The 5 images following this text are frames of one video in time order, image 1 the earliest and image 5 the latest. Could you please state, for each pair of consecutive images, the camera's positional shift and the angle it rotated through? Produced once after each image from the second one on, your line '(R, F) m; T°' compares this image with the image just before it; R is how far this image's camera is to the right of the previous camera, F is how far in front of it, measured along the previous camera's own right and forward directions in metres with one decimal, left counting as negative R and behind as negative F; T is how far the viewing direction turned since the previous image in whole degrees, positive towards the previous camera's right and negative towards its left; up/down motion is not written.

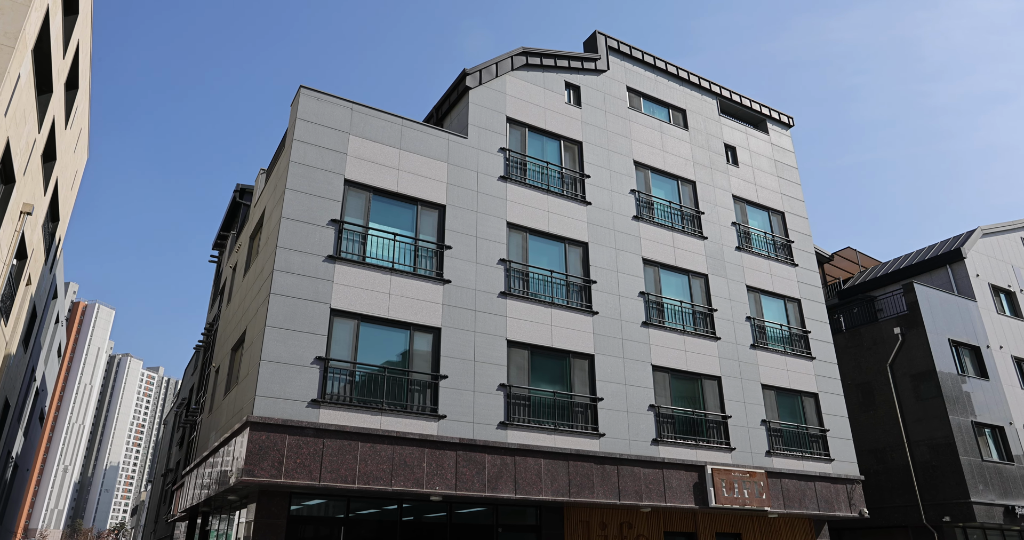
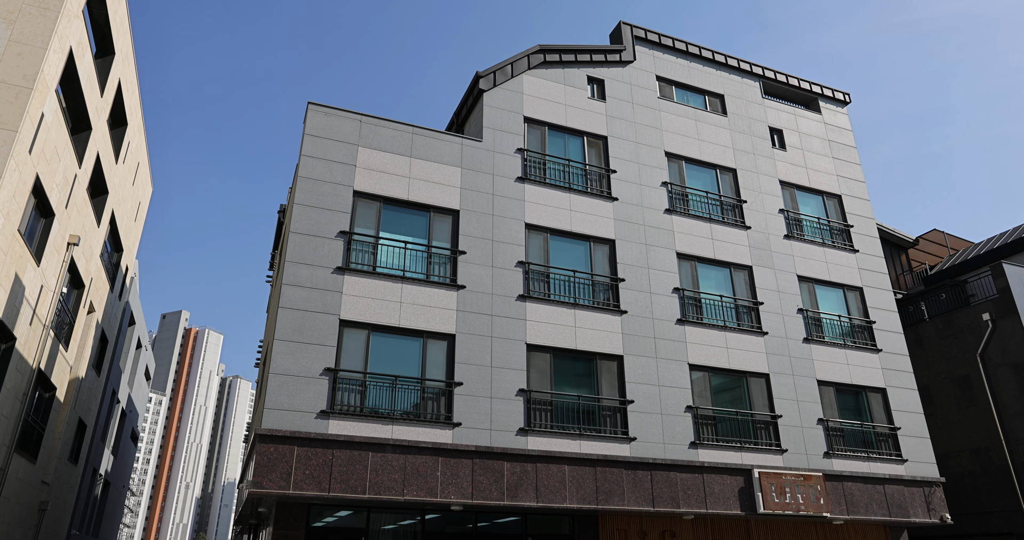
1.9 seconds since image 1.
(+1.8, +0.6) m; -7°
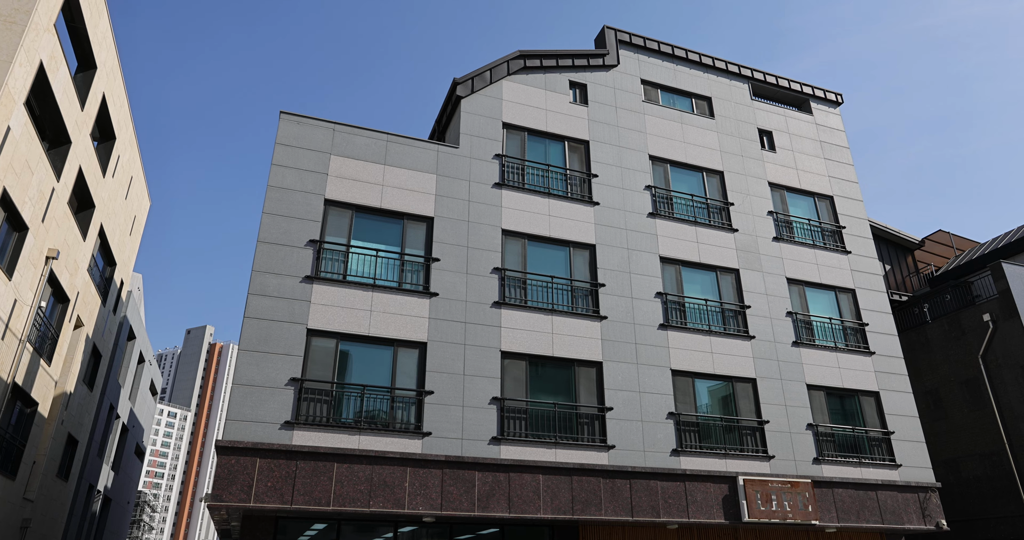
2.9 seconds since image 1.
(+1.1, +0.2) m; -1°
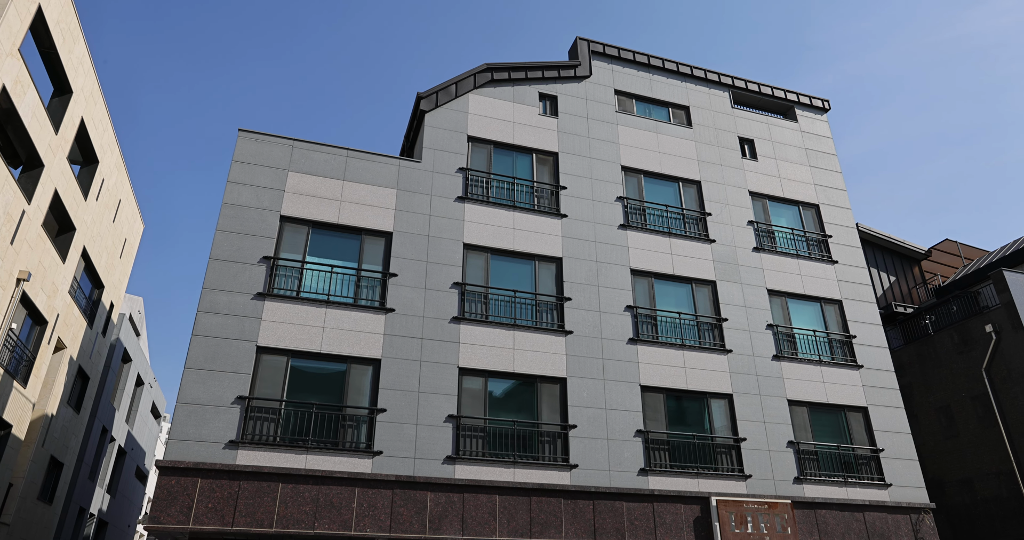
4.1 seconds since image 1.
(+1.6, +0.4) m; -2°
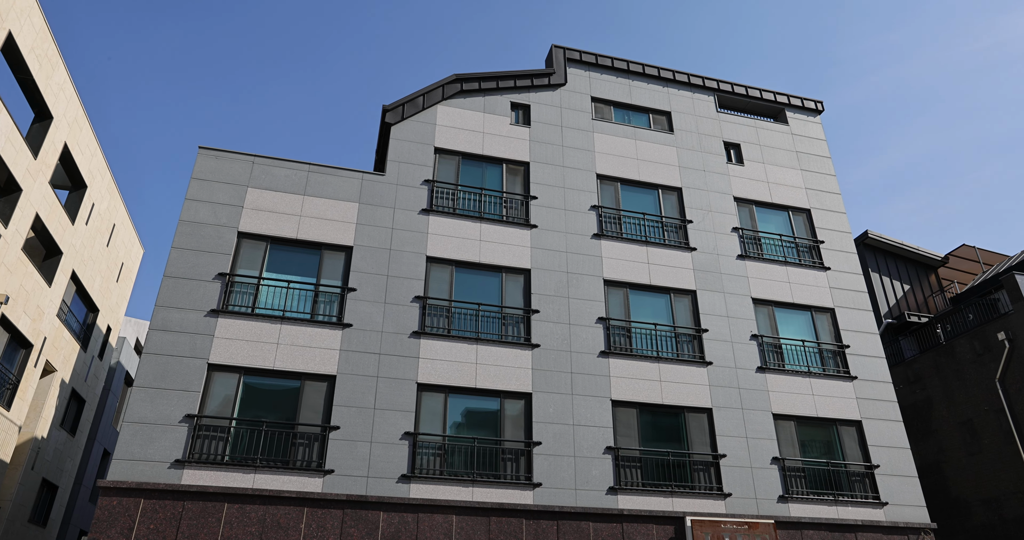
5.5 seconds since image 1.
(+1.7, +0.5) m; -3°
